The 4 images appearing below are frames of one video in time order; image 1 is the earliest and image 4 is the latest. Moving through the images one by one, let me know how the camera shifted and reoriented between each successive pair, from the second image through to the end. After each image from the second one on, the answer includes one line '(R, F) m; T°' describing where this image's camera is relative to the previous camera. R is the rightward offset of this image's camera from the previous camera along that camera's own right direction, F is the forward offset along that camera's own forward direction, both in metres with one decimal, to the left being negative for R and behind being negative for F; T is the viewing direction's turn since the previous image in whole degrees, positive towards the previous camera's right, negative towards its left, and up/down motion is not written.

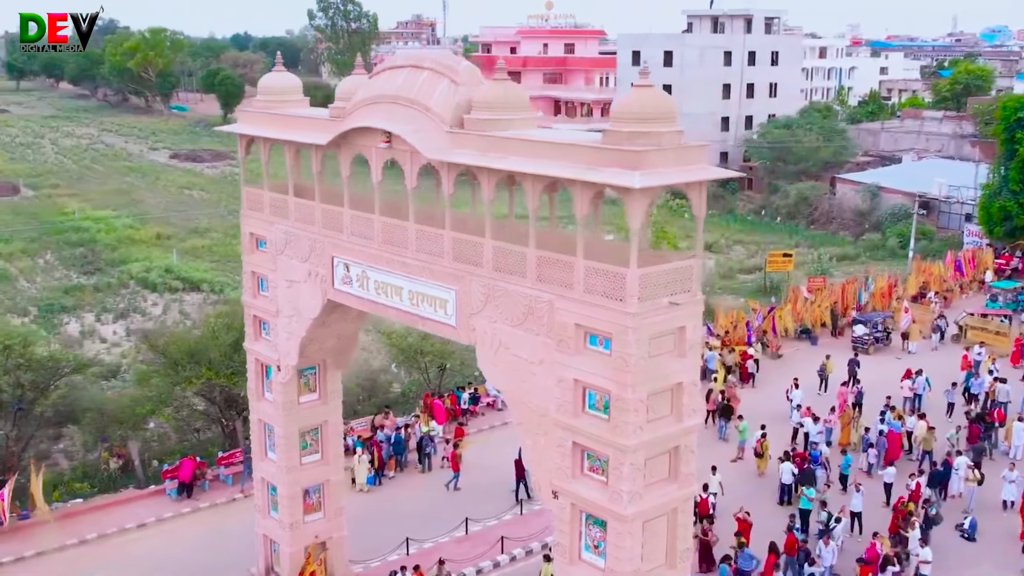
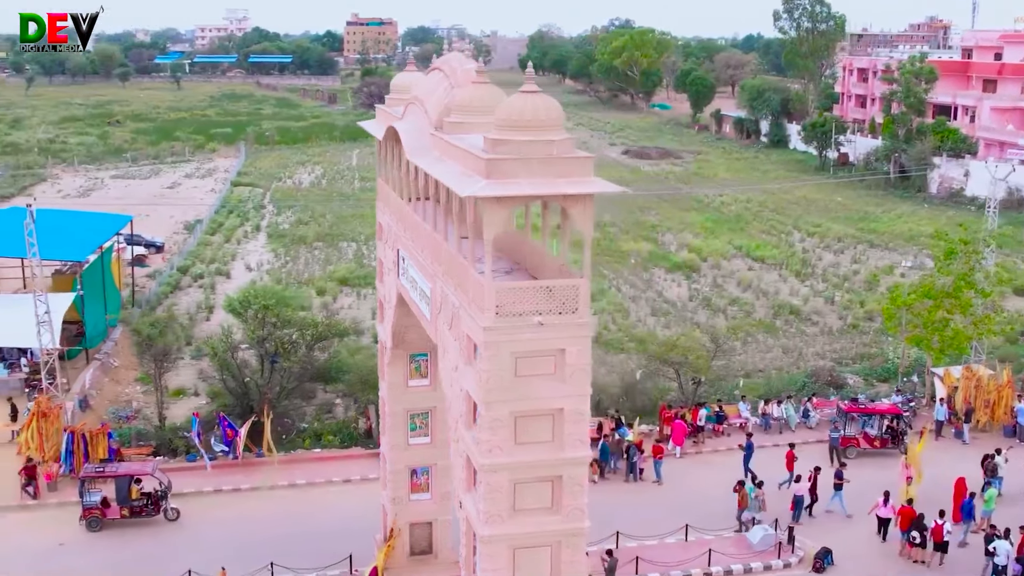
(+4.9, +1.3) m; -26°
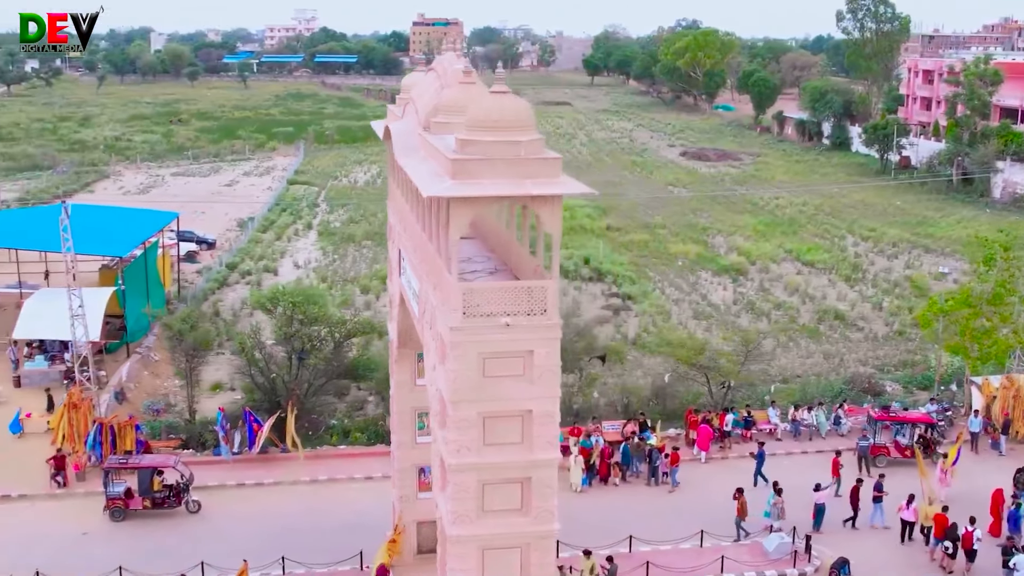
(+0.8, 0.0) m; -3°
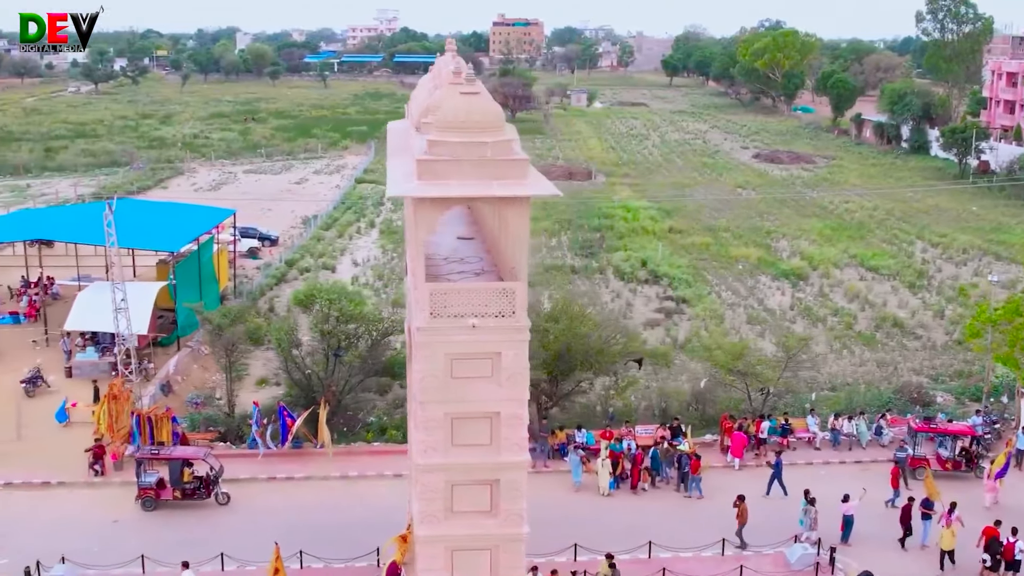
(+0.9, +0.1) m; -4°
